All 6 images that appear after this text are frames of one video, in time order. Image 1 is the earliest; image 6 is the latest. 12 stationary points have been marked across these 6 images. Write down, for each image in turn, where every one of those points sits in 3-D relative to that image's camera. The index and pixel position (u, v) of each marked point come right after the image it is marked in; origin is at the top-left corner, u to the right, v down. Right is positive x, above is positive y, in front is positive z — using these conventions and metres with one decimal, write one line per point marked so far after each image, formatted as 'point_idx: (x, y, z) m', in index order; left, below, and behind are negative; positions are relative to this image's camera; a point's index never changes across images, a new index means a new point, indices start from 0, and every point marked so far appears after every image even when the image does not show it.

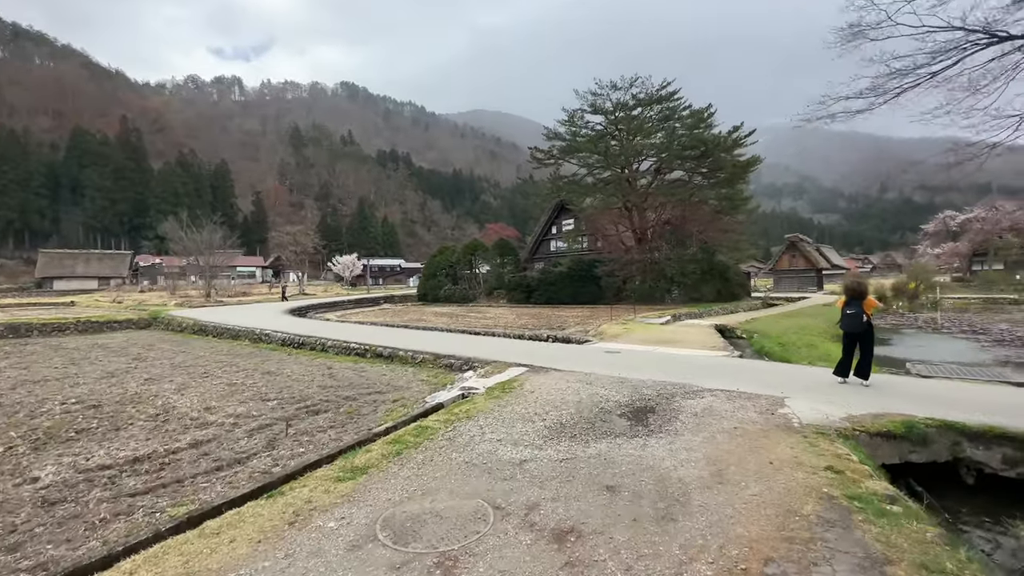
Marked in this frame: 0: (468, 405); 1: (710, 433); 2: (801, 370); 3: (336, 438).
0: (-0.5, -1.4, +5.4) m
1: (+1.8, -1.3, +4.1) m
2: (+4.5, -1.3, +7.1) m
3: (-2.0, -1.7, +5.0) m
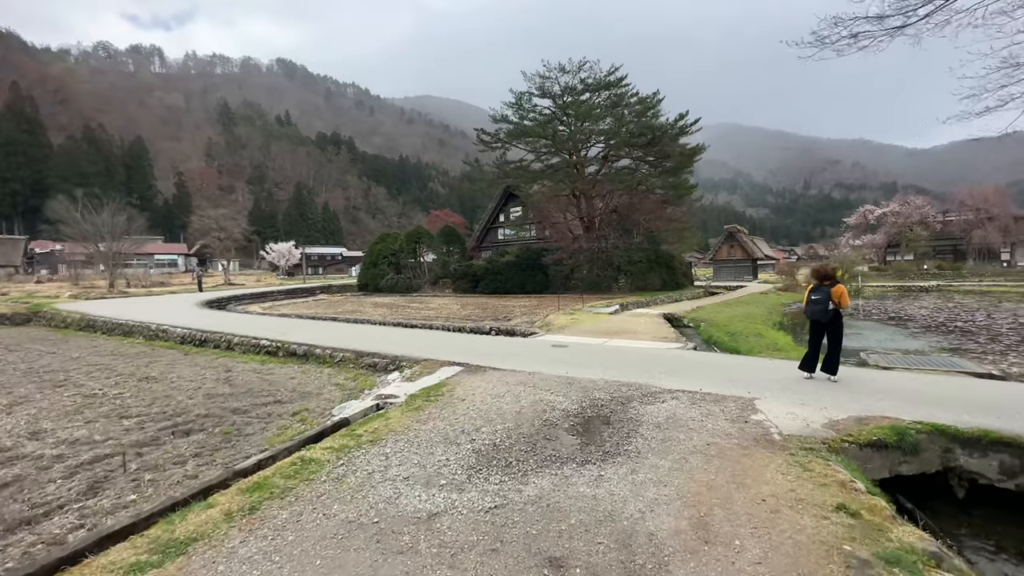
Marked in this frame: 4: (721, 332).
0: (-1.3, -1.3, +4.2) m
1: (+1.2, -1.2, +3.3) m
2: (+3.6, -1.1, +6.5) m
3: (-2.6, -1.5, +3.7) m
4: (+5.9, -1.2, +12.7) m
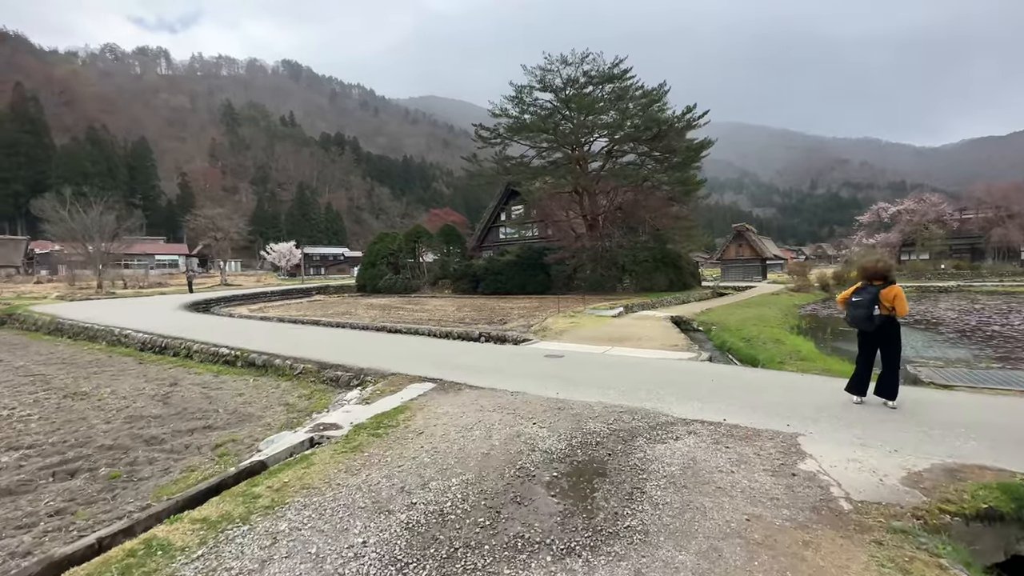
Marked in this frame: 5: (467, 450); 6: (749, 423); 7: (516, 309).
0: (-1.5, -1.3, +3.2) m
1: (+0.9, -1.2, +2.2) m
2: (+3.3, -1.1, +5.4) m
3: (-2.9, -1.6, +2.7) m
4: (+5.7, -1.3, +11.5) m
5: (-0.3, -1.2, +3.5) m
6: (+2.0, -1.2, +3.9) m
7: (+0.2, -0.9, +18.7) m
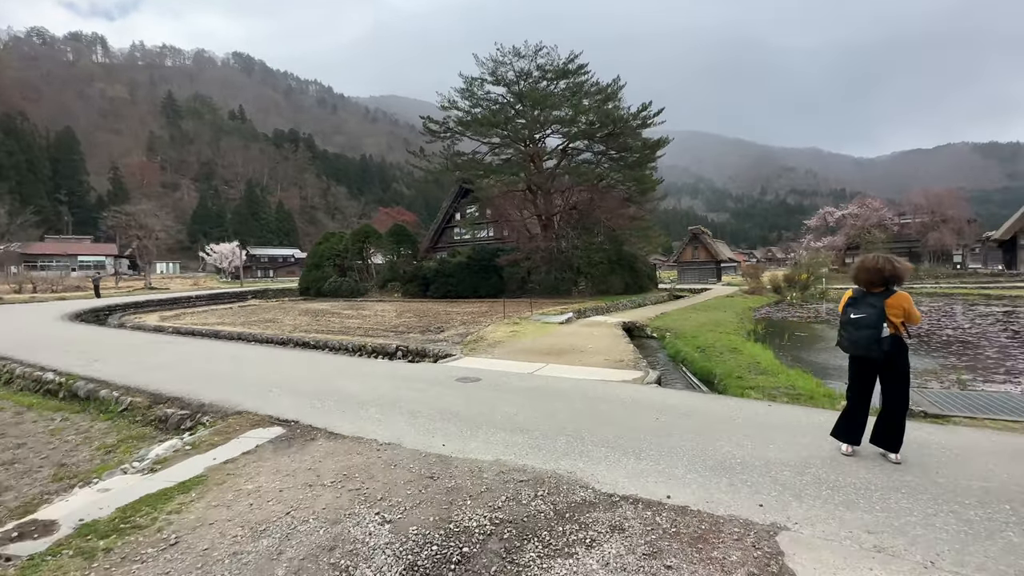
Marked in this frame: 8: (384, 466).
0: (-2.4, -1.3, +1.6) m
1: (+0.1, -1.3, +0.8) m
2: (+2.2, -1.2, +4.1) m
3: (-3.7, -1.6, +1.0) m
4: (+4.1, -1.4, +10.5) m
5: (-1.3, -1.3, +1.9) m
6: (+1.1, -1.2, +2.6) m
7: (-1.9, -1.0, +17.2) m
8: (-0.9, -1.3, +3.2) m
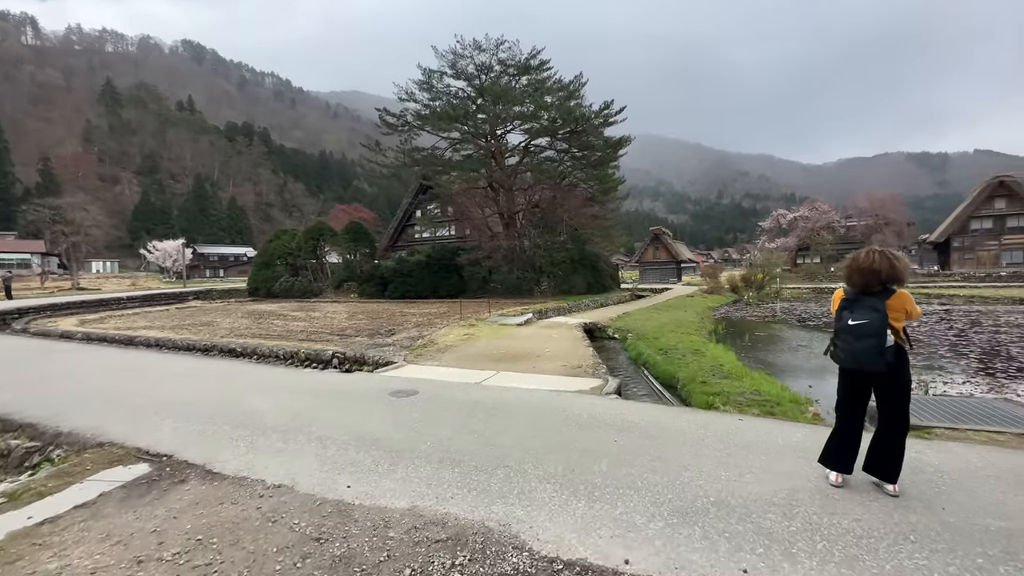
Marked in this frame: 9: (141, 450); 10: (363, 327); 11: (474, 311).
0: (-2.7, -1.3, +0.7) m
1: (-0.1, -1.3, +0.1) m
2: (+1.7, -1.2, +3.6) m
3: (-4.0, -1.6, 0.0) m
4: (+3.1, -1.3, +10.0) m
5: (-1.6, -1.3, +1.1) m
6: (+0.7, -1.2, +1.9) m
7: (-3.4, -1.0, +16.3) m
8: (-1.4, -1.3, +2.4) m
9: (-2.9, -1.2, +3.6) m
10: (-4.6, -1.2, +13.8) m
11: (-1.4, -0.8, +16.4) m
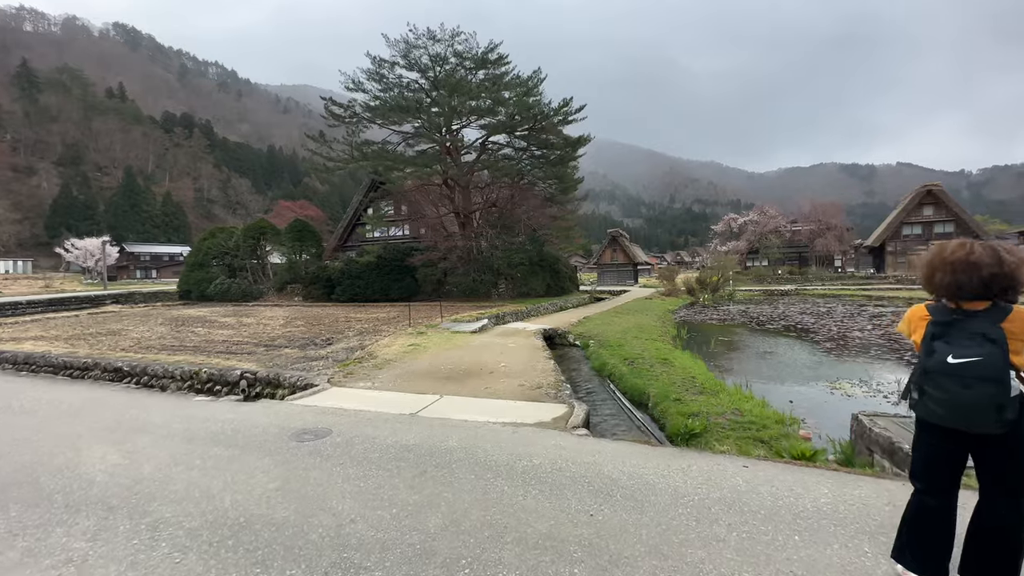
0: (-2.8, -1.4, -0.6) m
1: (-0.2, -1.3, -1.0) m
2: (+1.3, -1.2, +2.7) m
3: (-4.0, -1.7, -1.4) m
4: (+2.1, -1.4, +9.2) m
5: (-1.8, -1.4, -0.1) m
6: (+0.5, -1.3, +0.9) m
7: (-4.9, -1.1, +14.8) m
8: (-1.6, -1.3, +1.2) m
9: (-3.3, -1.3, +2.2) m
10: (-5.9, -1.3, +12.3) m
11: (-2.9, -0.9, +15.1) m
